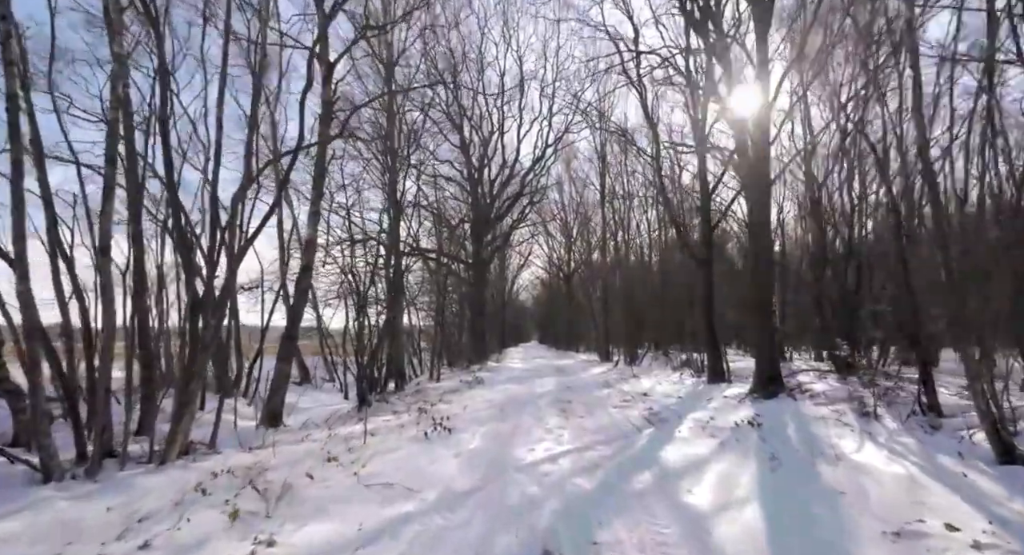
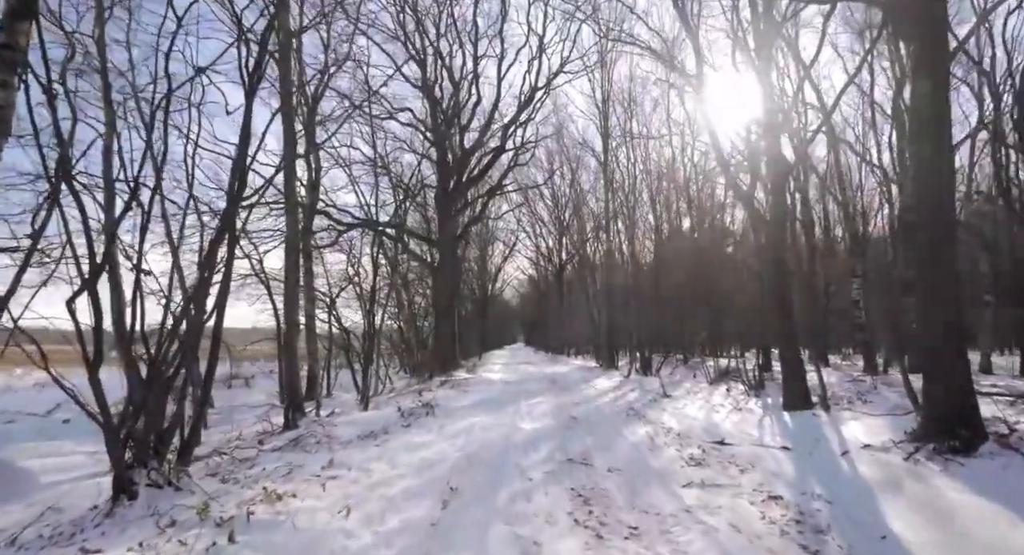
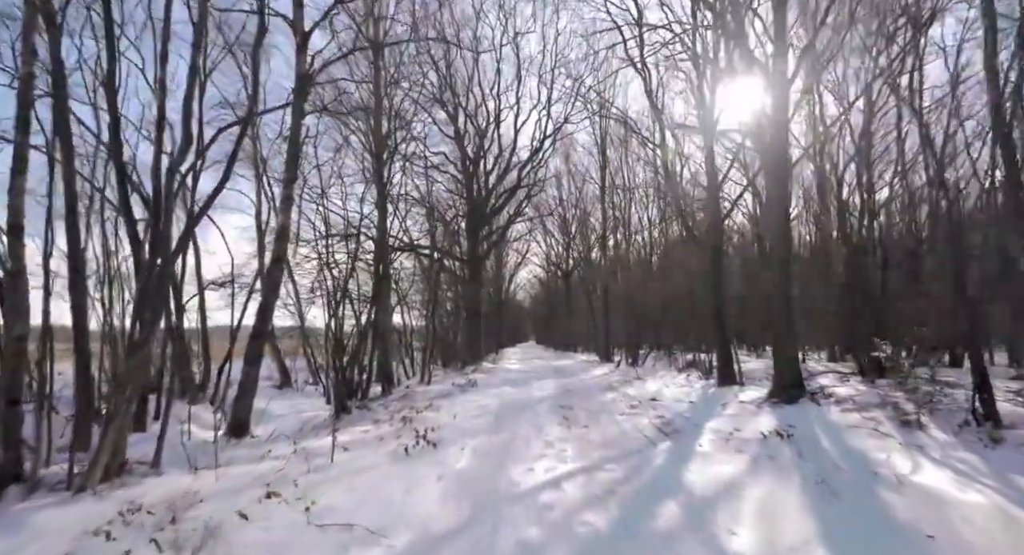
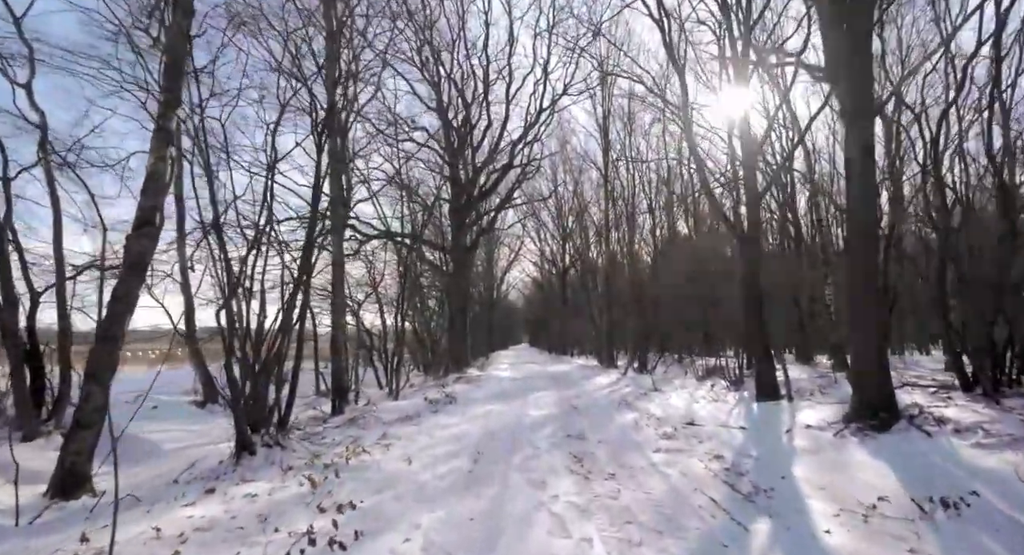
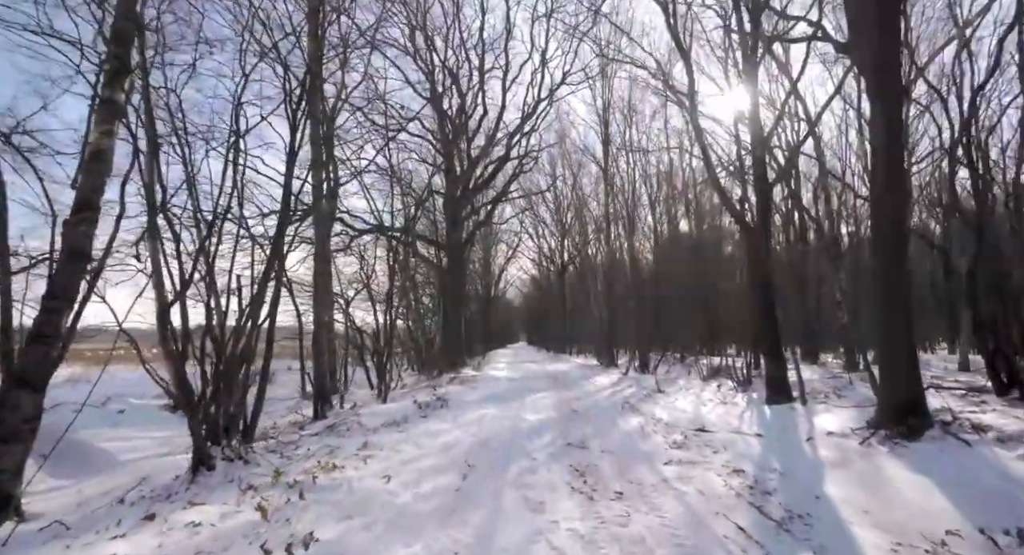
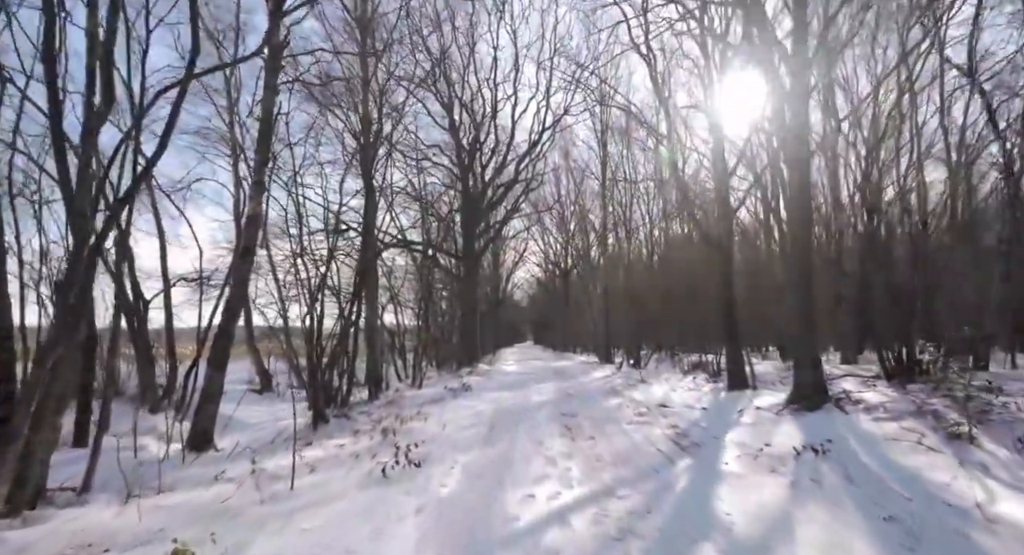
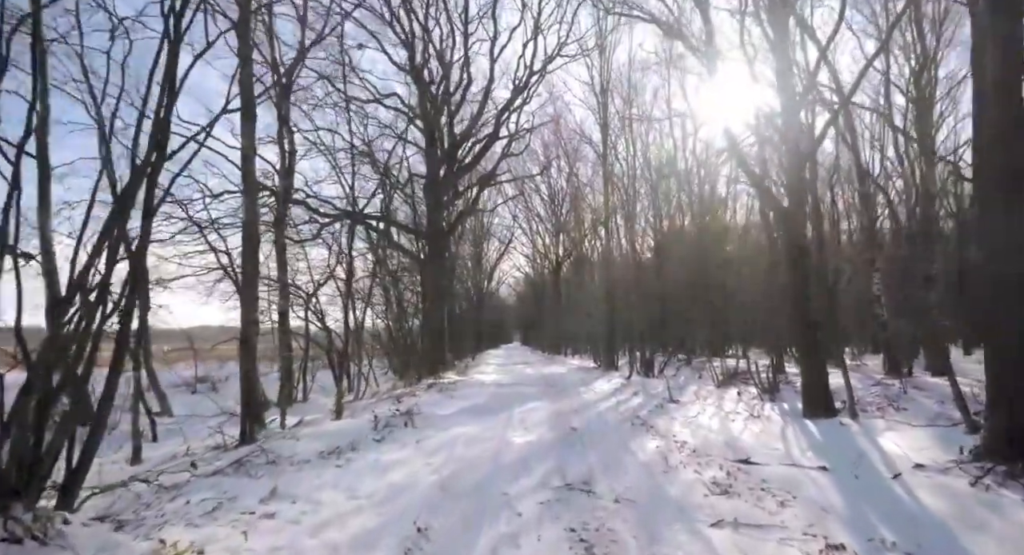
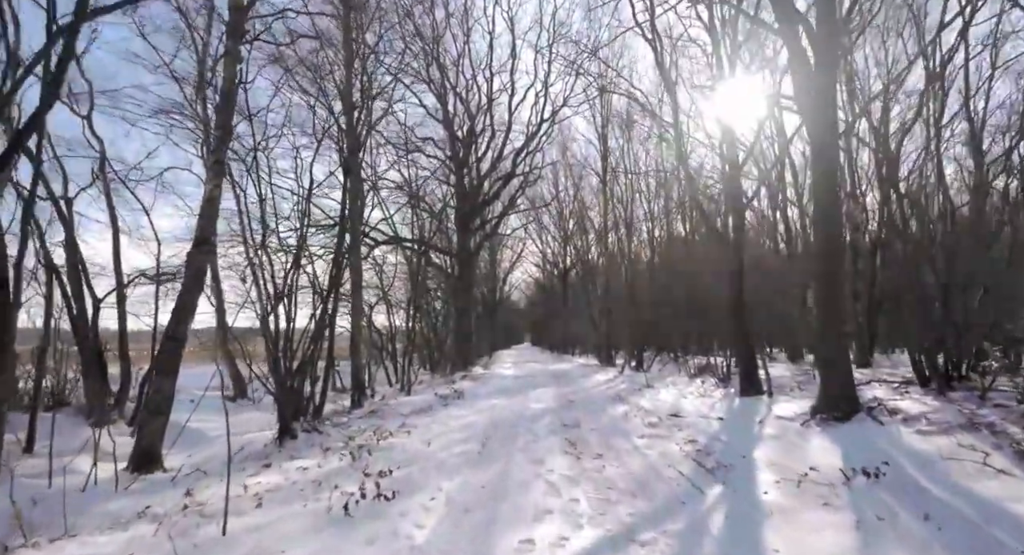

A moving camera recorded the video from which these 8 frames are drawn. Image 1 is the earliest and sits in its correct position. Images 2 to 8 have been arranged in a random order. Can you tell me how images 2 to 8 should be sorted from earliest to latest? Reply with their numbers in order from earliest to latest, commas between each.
3, 6, 8, 4, 5, 2, 7
